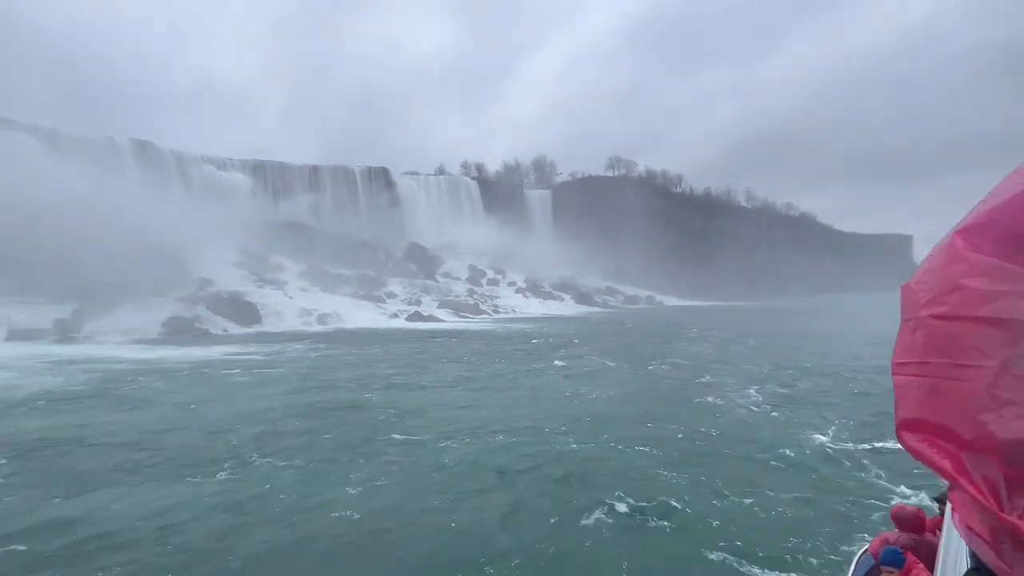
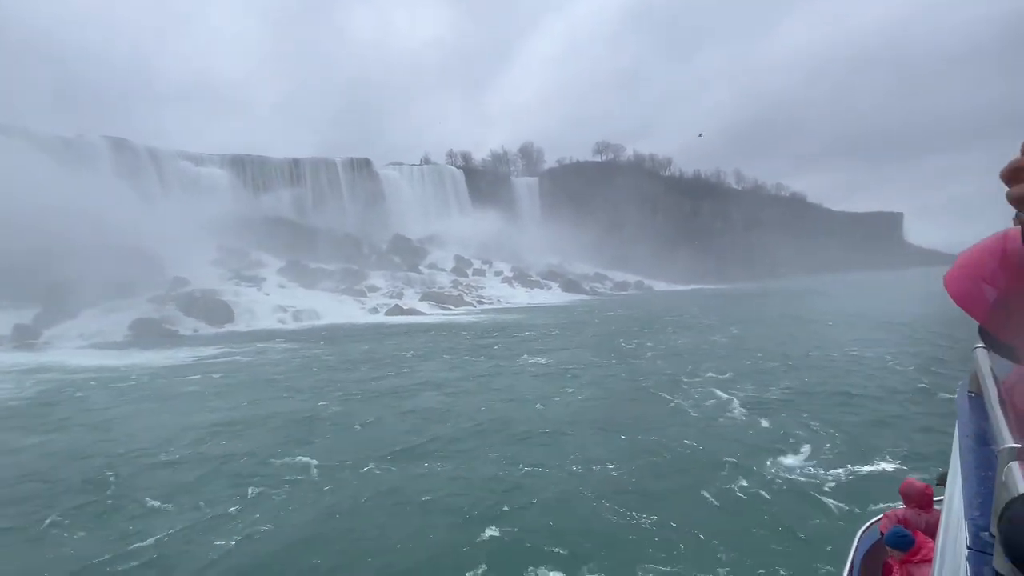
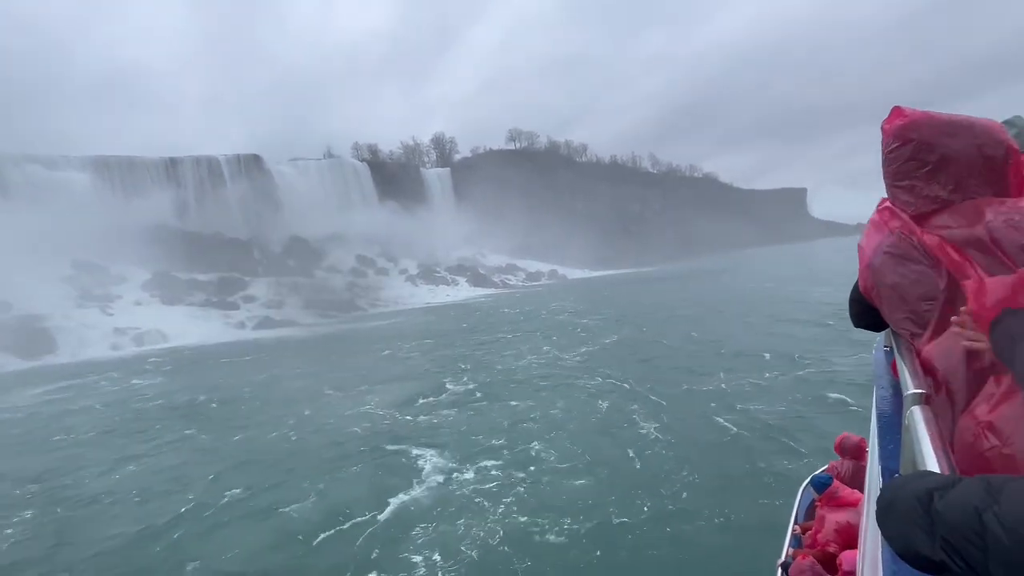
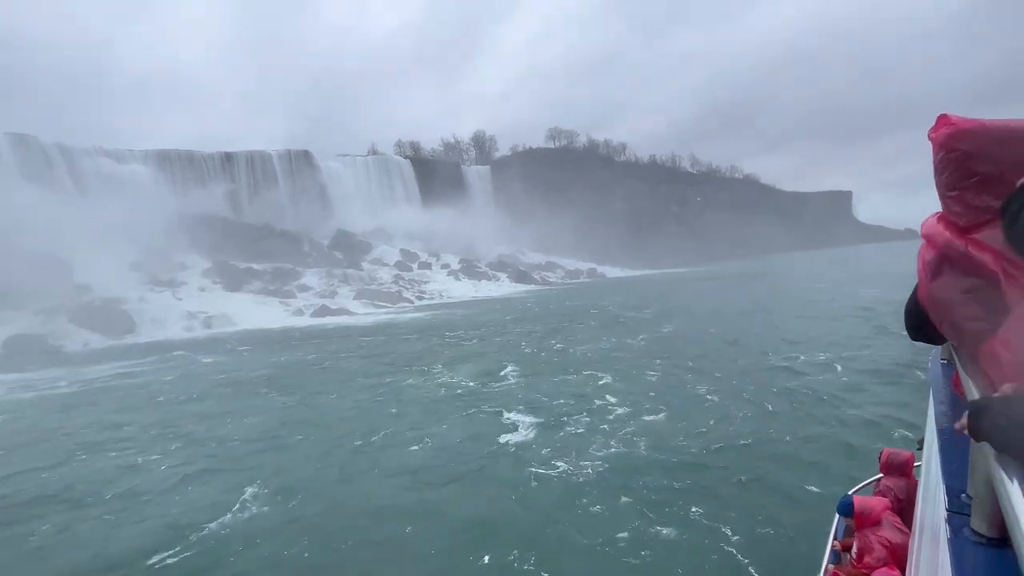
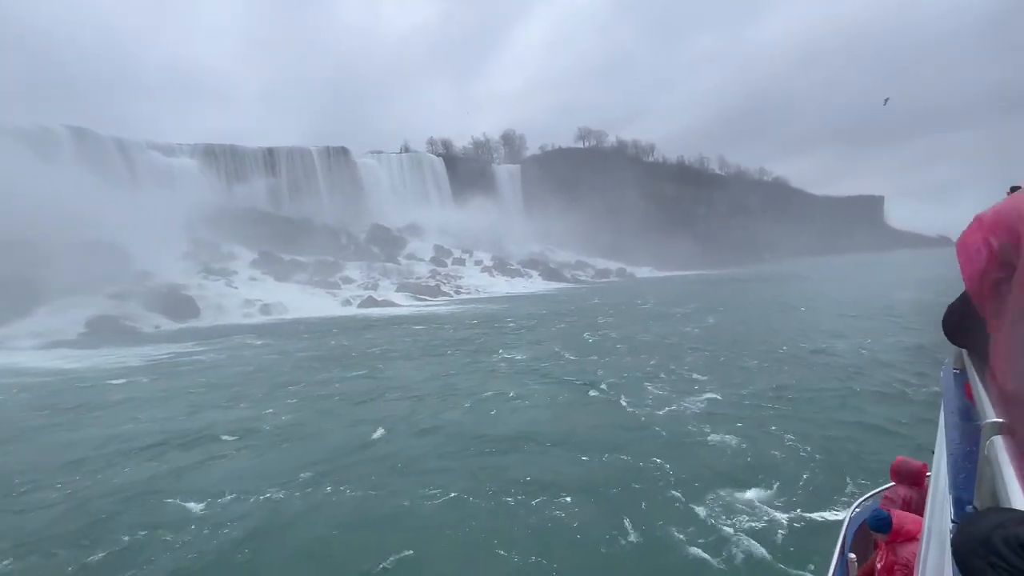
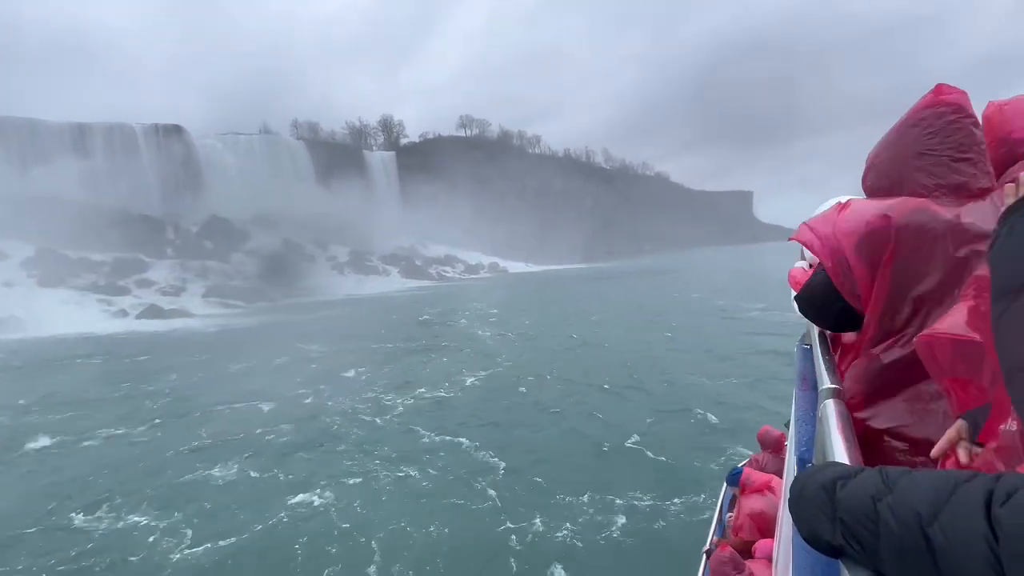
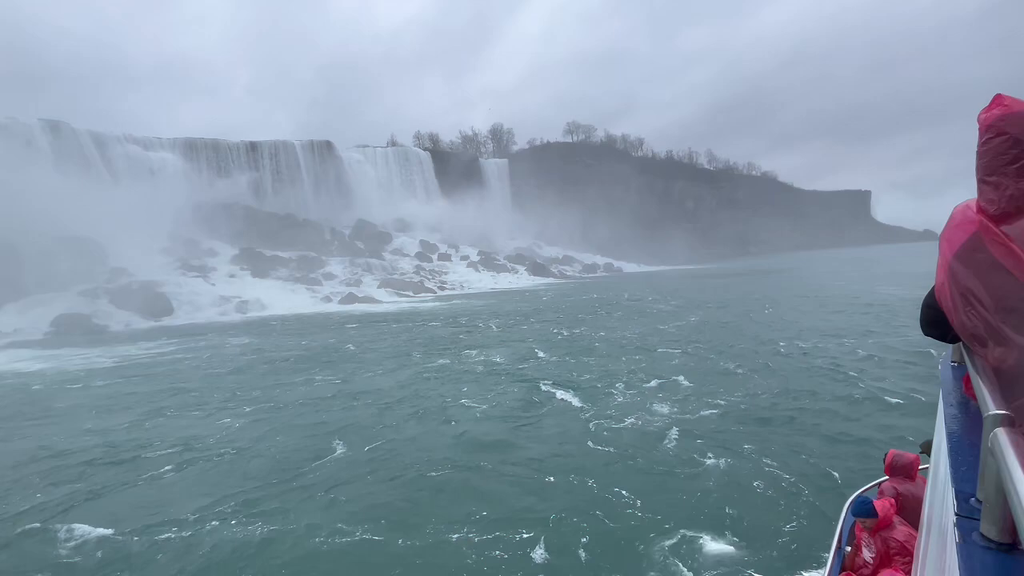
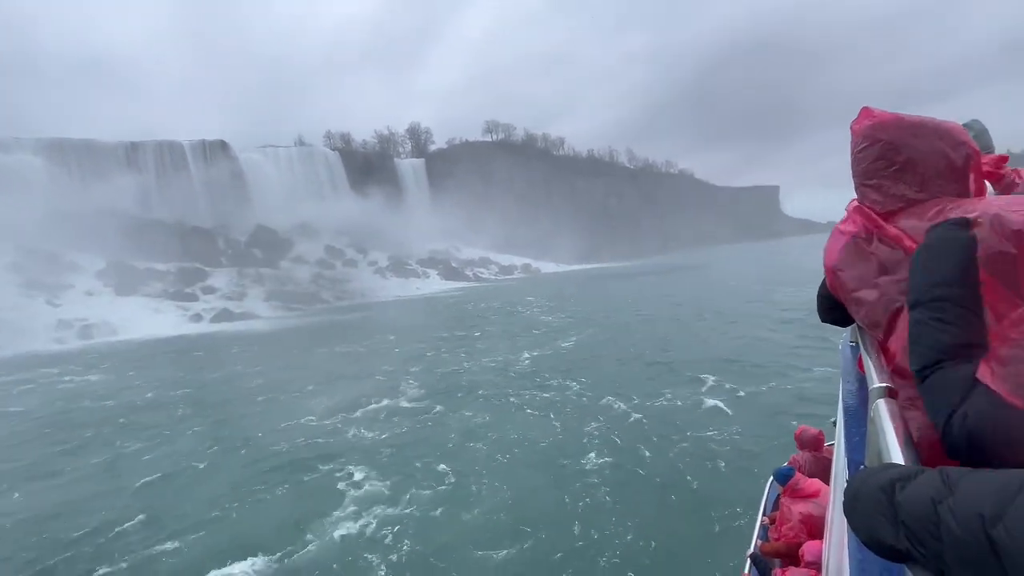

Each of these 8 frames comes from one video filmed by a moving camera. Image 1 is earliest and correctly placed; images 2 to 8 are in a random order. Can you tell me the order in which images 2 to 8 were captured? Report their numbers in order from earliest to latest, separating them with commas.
2, 5, 7, 4, 3, 8, 6
